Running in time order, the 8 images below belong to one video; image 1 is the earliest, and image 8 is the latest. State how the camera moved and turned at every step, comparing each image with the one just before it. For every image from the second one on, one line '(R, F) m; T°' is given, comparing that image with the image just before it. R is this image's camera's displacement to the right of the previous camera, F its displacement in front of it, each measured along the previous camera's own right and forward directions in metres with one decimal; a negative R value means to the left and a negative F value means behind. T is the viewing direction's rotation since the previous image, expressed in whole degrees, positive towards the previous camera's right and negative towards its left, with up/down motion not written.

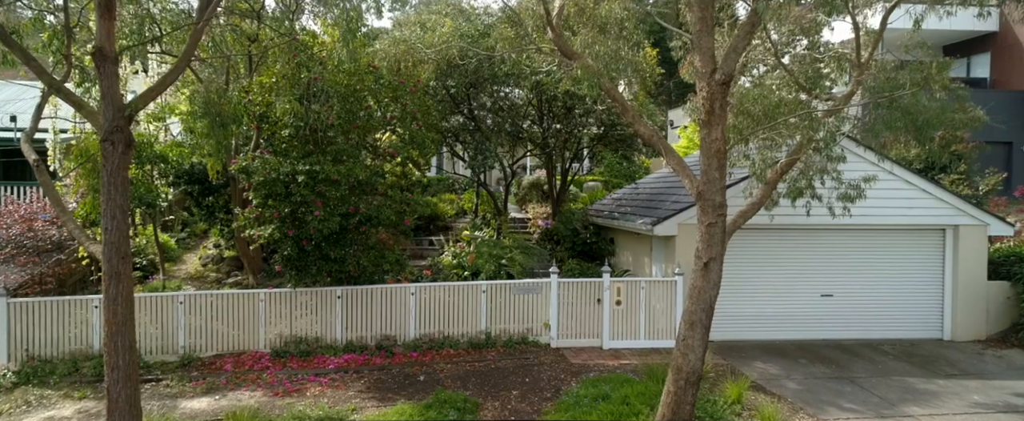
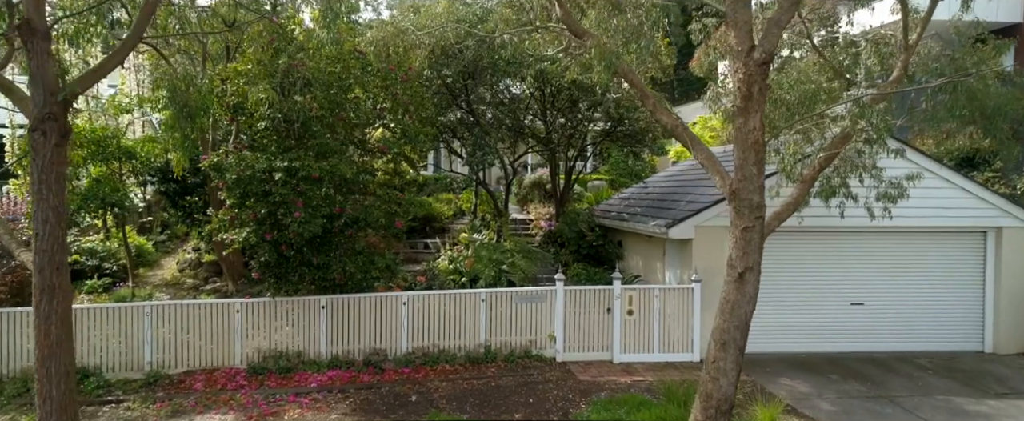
(0.0, +0.9) m; 0°
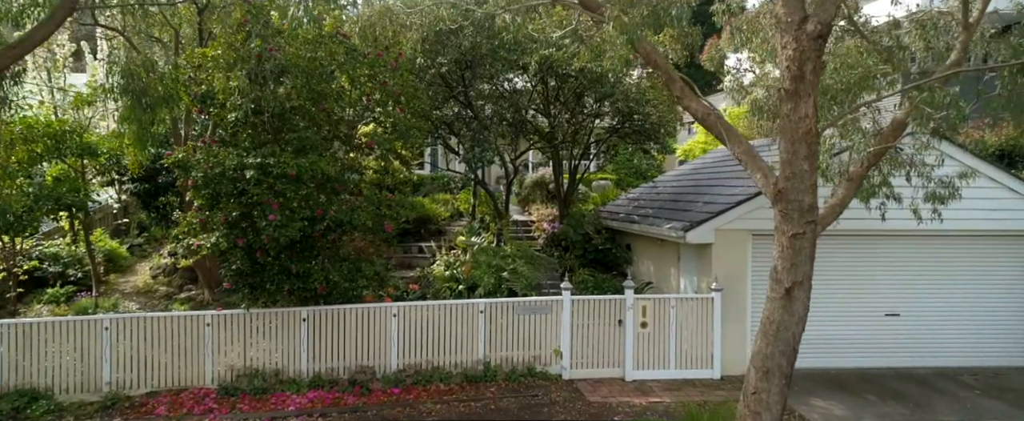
(0.0, +0.9) m; 0°
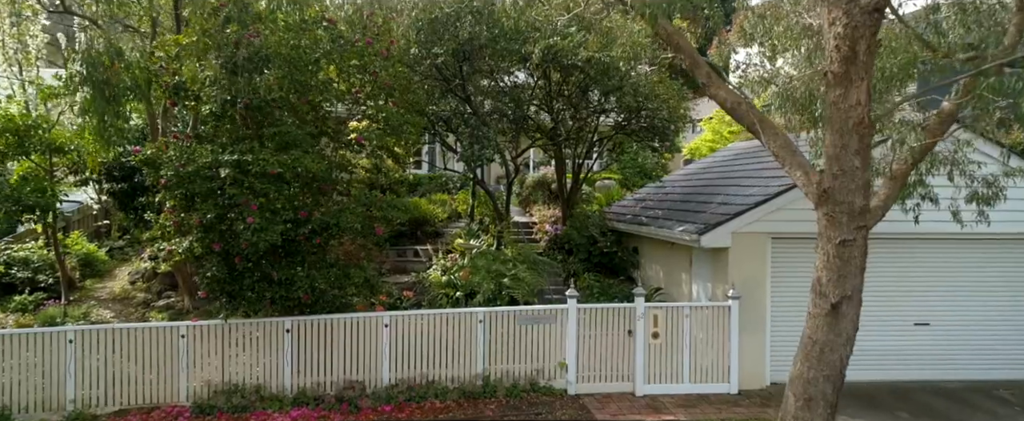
(0.0, +0.7) m; 0°
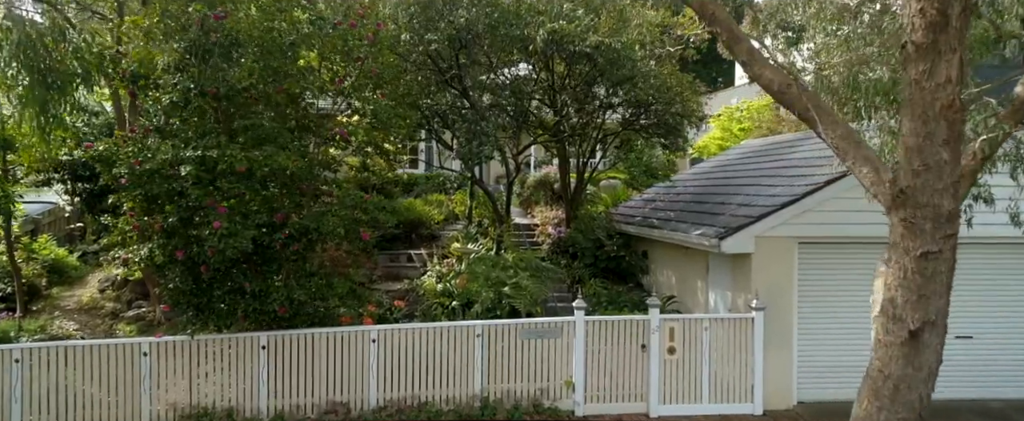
(0.0, +0.8) m; 0°
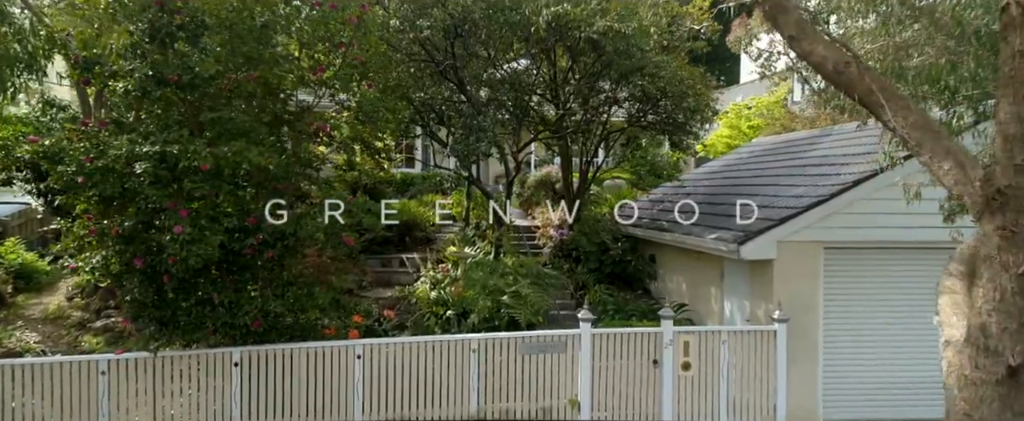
(0.0, +0.7) m; 0°
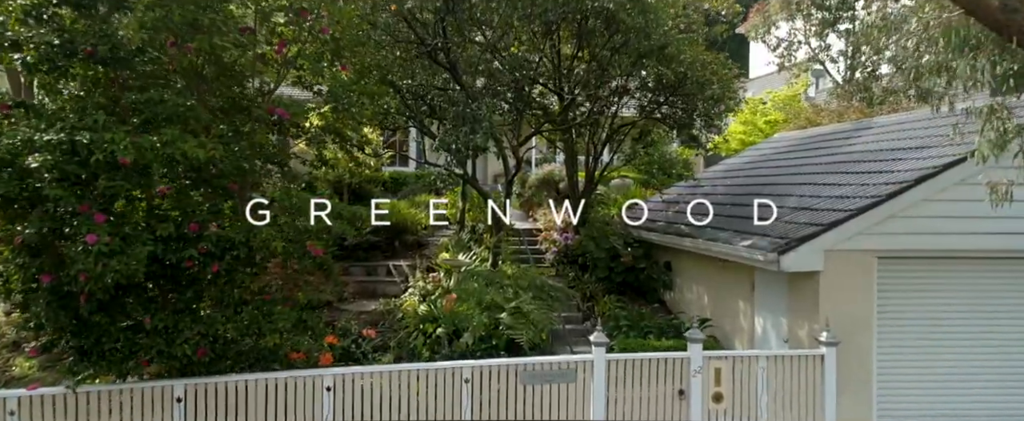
(0.0, +1.1) m; 0°
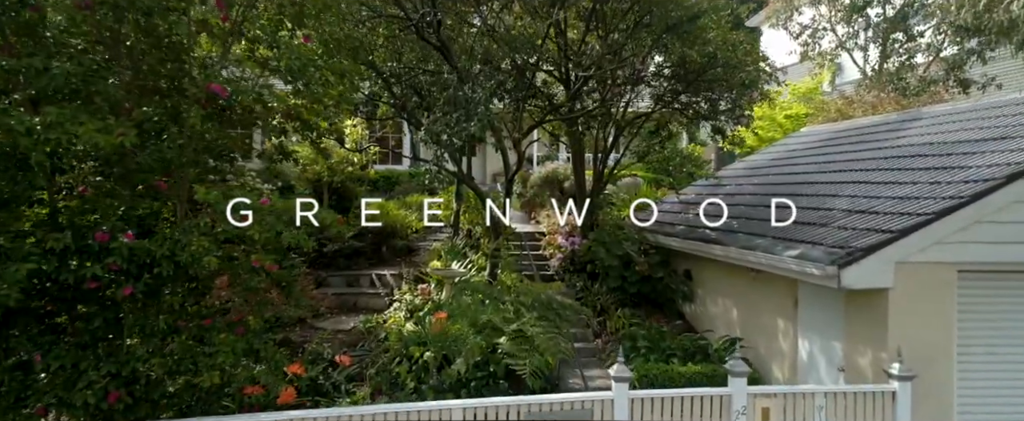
(0.0, +1.1) m; 0°
